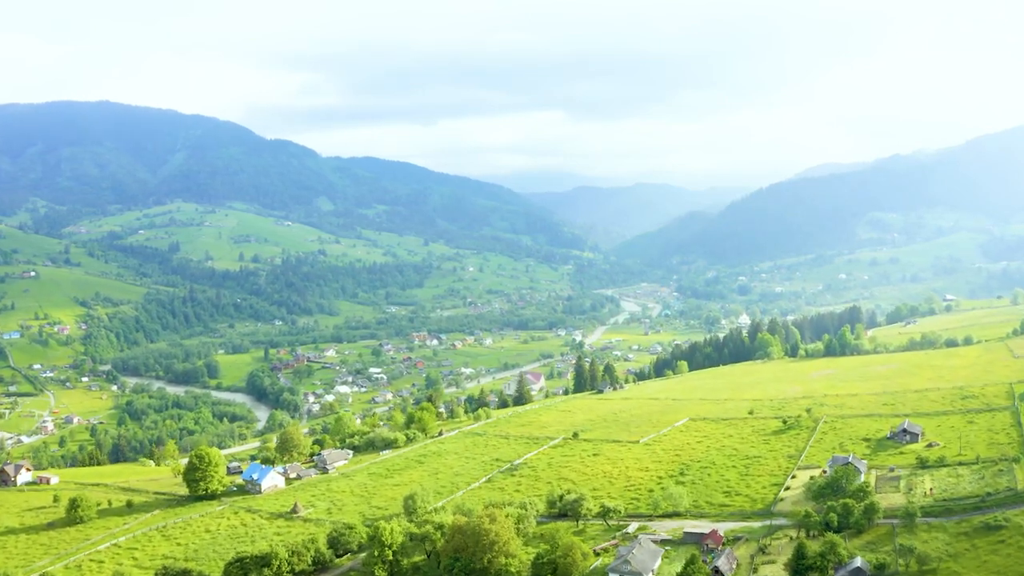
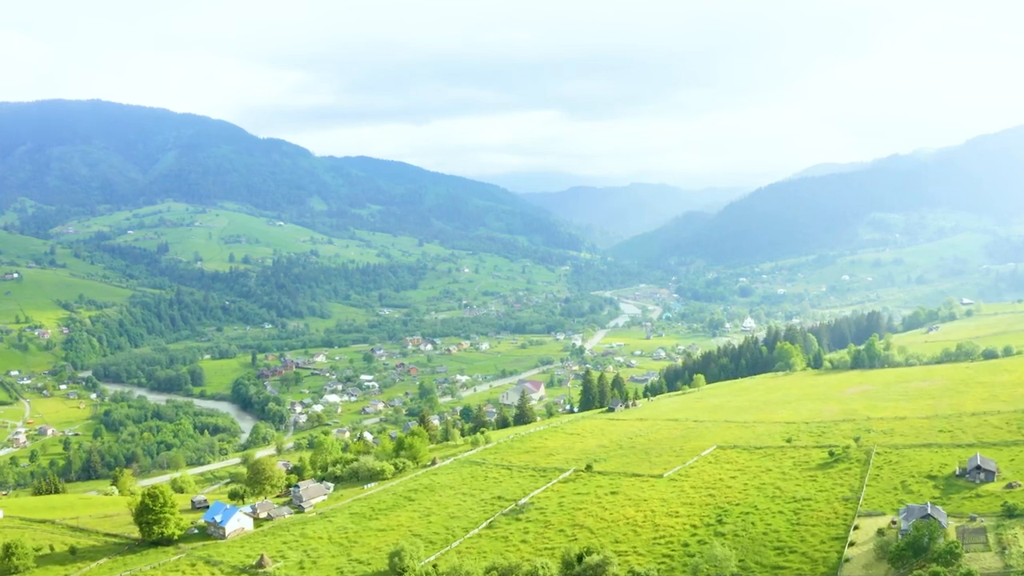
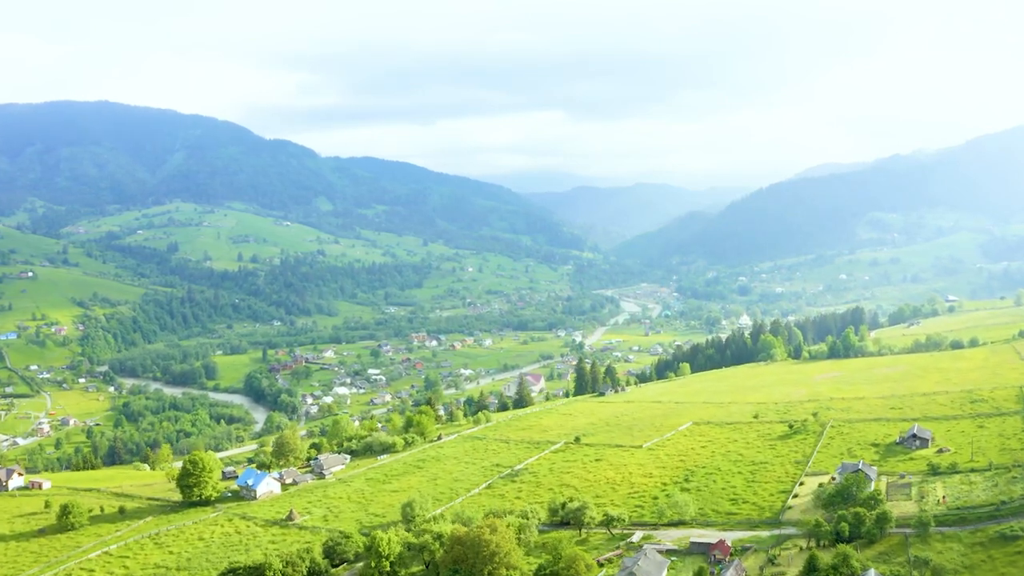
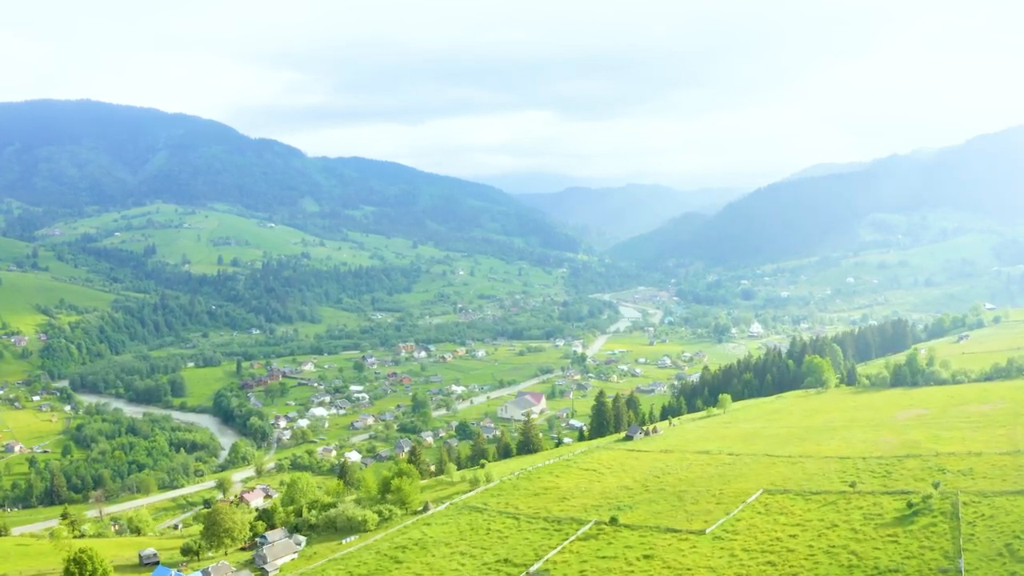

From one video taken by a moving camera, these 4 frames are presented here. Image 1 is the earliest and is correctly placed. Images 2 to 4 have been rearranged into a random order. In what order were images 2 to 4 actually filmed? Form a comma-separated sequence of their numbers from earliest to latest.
3, 2, 4
